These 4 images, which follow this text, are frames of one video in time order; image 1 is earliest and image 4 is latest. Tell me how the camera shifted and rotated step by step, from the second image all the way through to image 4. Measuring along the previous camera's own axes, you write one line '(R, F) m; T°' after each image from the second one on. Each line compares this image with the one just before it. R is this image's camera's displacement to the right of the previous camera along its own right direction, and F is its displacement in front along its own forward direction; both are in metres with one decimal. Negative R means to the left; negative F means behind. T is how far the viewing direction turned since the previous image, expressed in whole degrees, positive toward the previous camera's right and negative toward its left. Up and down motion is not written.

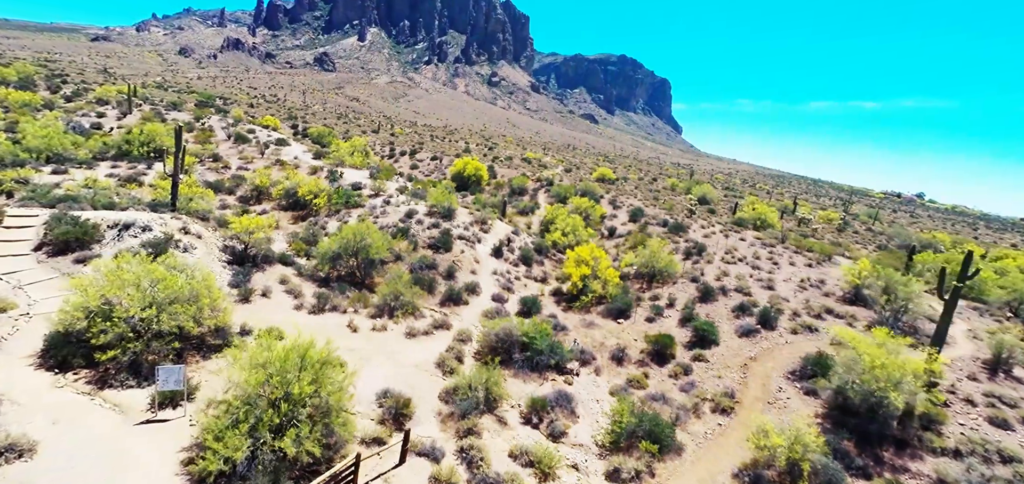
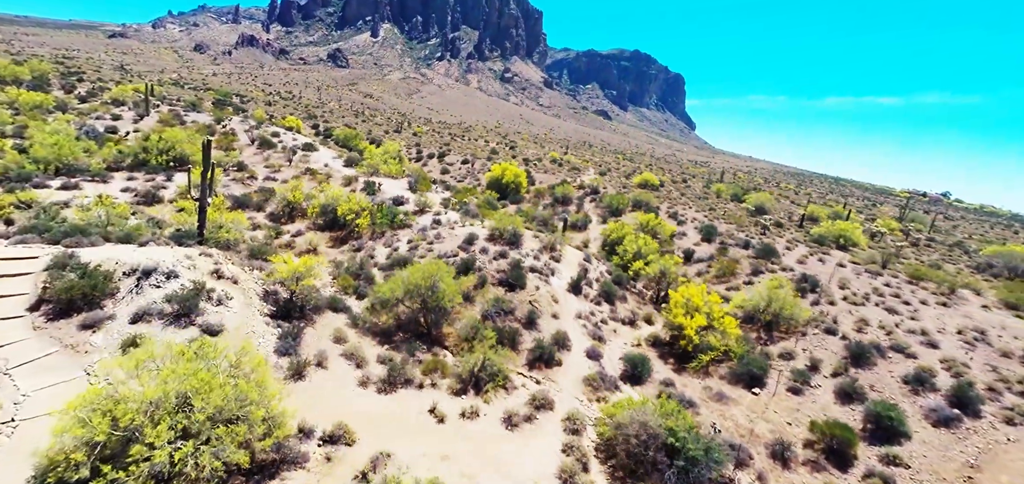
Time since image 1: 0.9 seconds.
(-3.6, +4.8) m; -1°
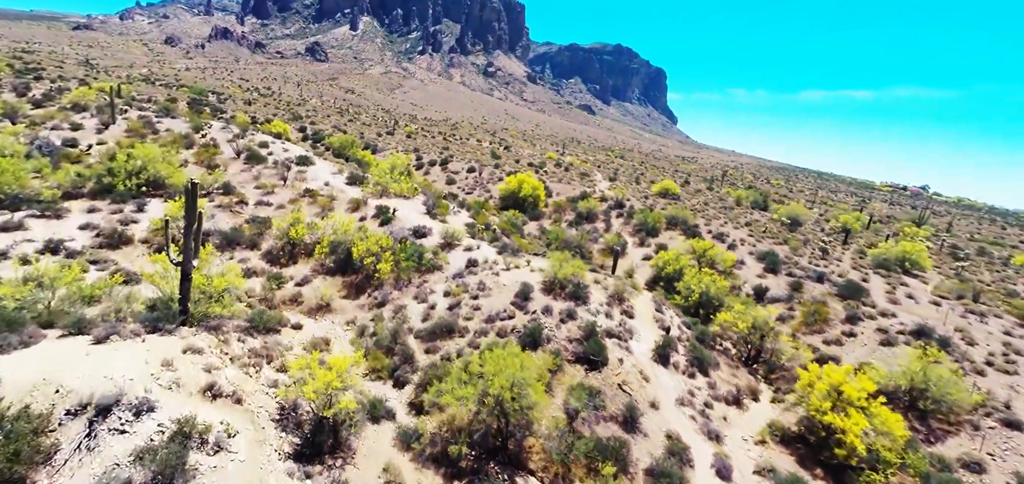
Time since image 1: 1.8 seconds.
(-3.5, +5.7) m; +2°
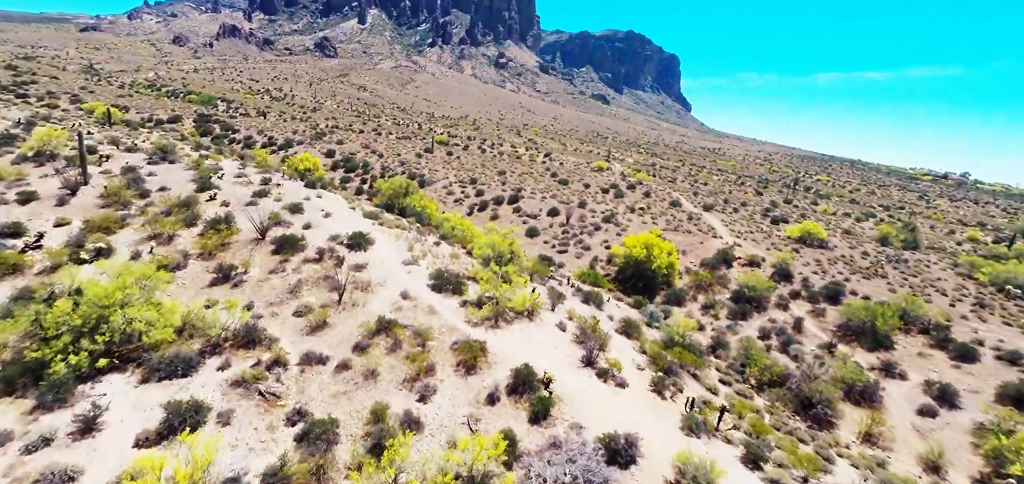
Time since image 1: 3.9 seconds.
(-8.5, +15.5) m; -1°
